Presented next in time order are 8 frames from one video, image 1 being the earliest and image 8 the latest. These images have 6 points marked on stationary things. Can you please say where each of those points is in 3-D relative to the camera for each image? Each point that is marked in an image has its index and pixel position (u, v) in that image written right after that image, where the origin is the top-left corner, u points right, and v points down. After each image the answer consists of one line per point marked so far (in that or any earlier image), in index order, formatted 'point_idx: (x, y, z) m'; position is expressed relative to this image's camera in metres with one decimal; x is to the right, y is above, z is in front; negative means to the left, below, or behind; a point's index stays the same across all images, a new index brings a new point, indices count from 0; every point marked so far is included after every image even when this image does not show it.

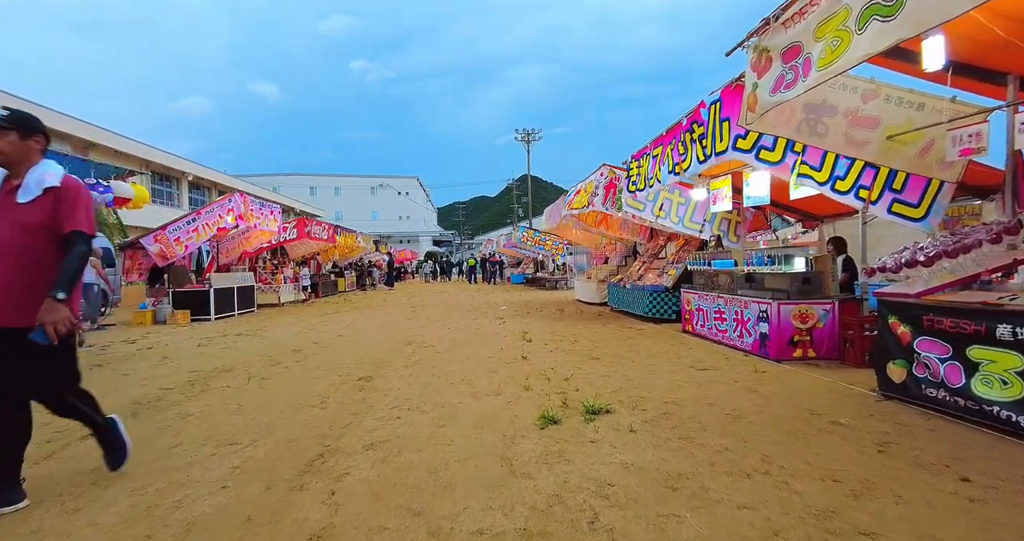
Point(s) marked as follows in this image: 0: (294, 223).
0: (-7.9, +1.7, +14.1) m
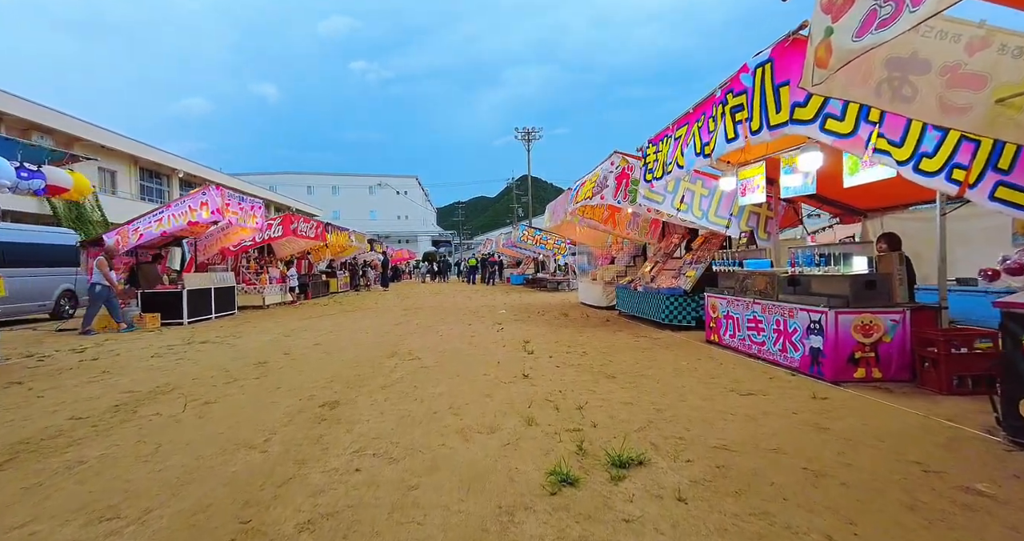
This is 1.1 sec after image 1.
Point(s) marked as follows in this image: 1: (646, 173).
0: (-7.9, +1.7, +13.3) m
1: (+2.1, +1.4, +5.8) m
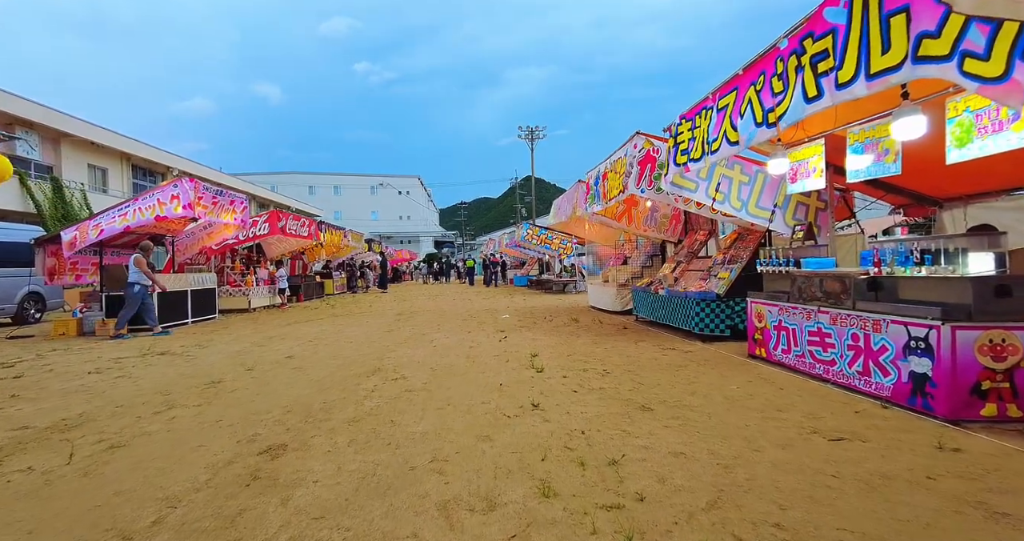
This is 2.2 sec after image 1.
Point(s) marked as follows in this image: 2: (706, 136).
0: (-7.8, +1.7, +12.5) m
1: (+2.2, +1.4, +4.9) m
2: (+2.2, +1.5, +4.3) m
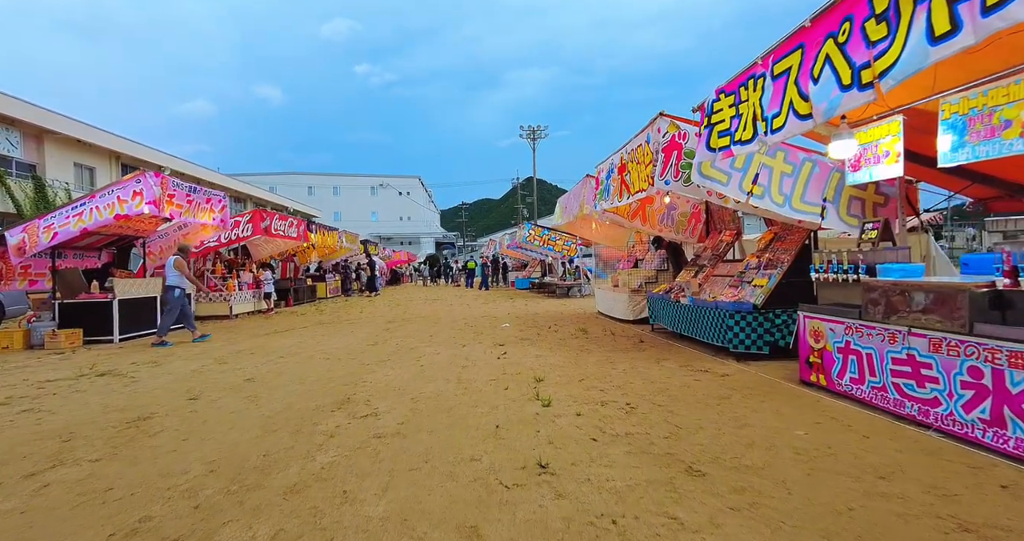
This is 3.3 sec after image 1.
0: (-7.8, +1.6, +11.6) m
1: (+2.2, +1.3, +4.0) m
2: (+2.2, +1.4, +3.5) m
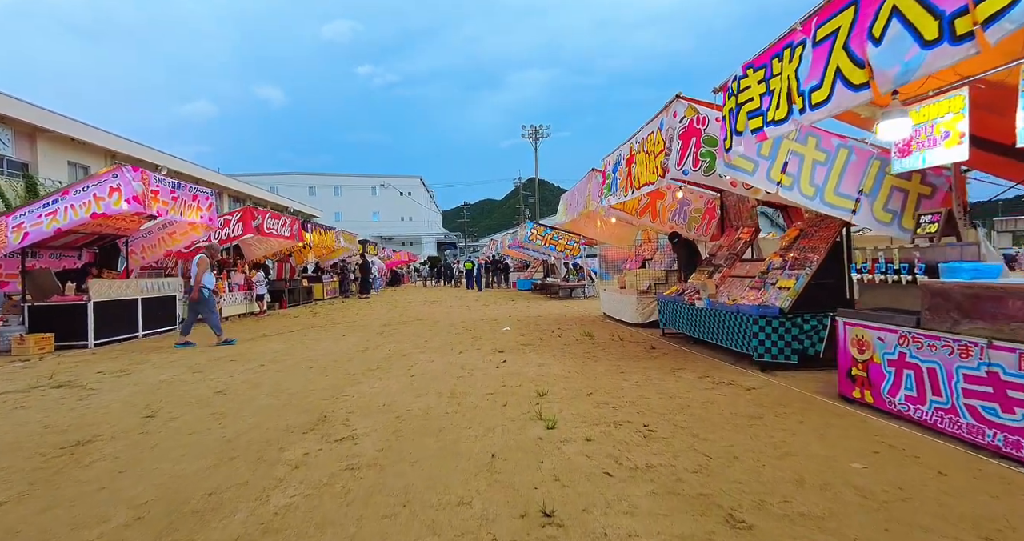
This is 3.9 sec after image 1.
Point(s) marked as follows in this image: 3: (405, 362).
0: (-7.7, +1.6, +11.2) m
1: (+2.2, +1.3, +3.5) m
2: (+2.2, +1.4, +3.0) m
3: (-1.5, -1.3, +5.6) m
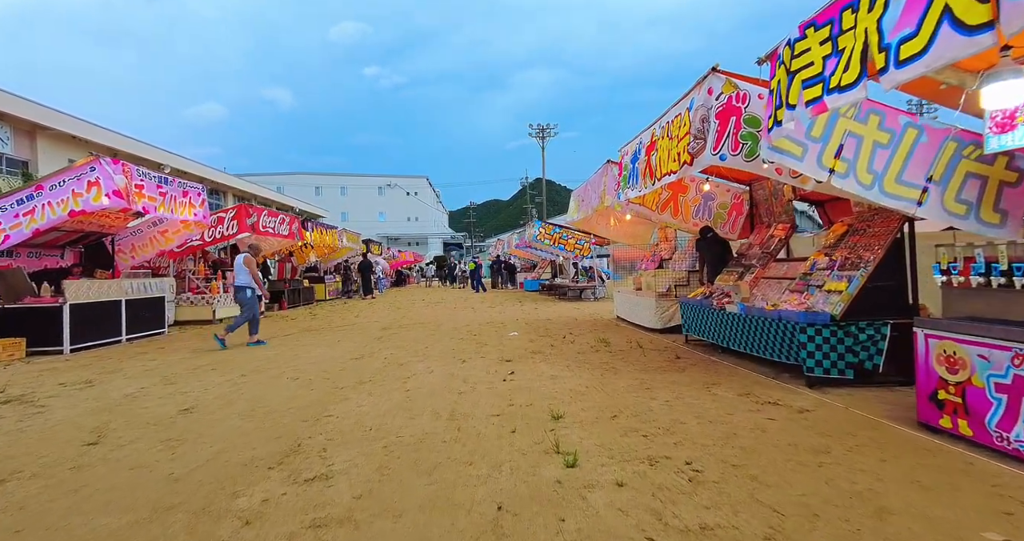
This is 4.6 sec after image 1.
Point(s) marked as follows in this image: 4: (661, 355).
0: (-7.5, +1.6, +10.7) m
1: (+2.2, +1.3, +2.9) m
2: (+2.3, +1.4, +2.3) m
3: (-1.4, -1.3, +5.0) m
4: (+2.1, -1.2, +5.6) m
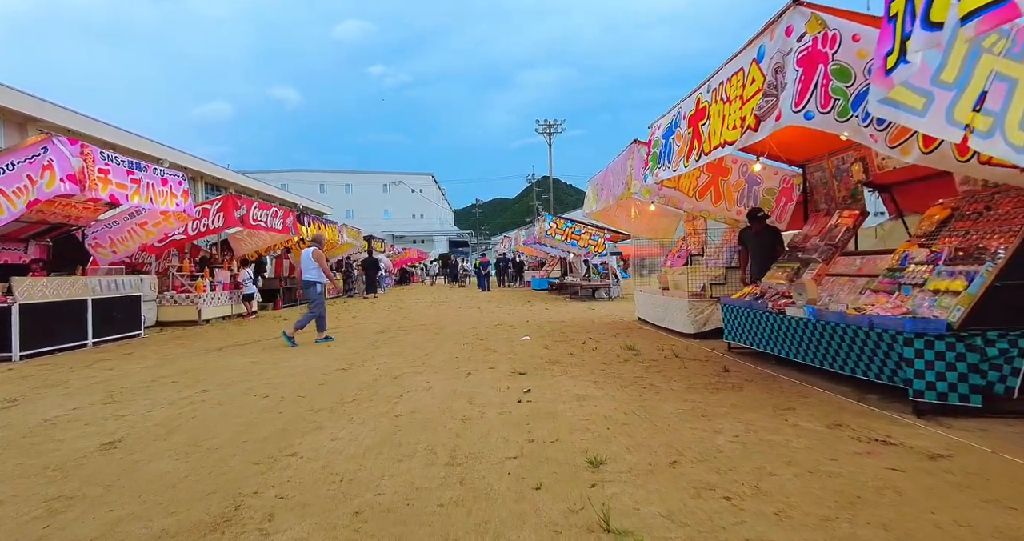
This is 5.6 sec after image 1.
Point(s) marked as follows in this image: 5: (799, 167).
0: (-7.3, +1.7, +9.9) m
1: (+2.4, +1.4, +1.9) m
2: (+2.4, +1.5, +1.4) m
3: (-1.2, -1.2, +4.1) m
4: (+2.3, -1.1, +4.7) m
5: (+4.2, +1.5, +5.7) m
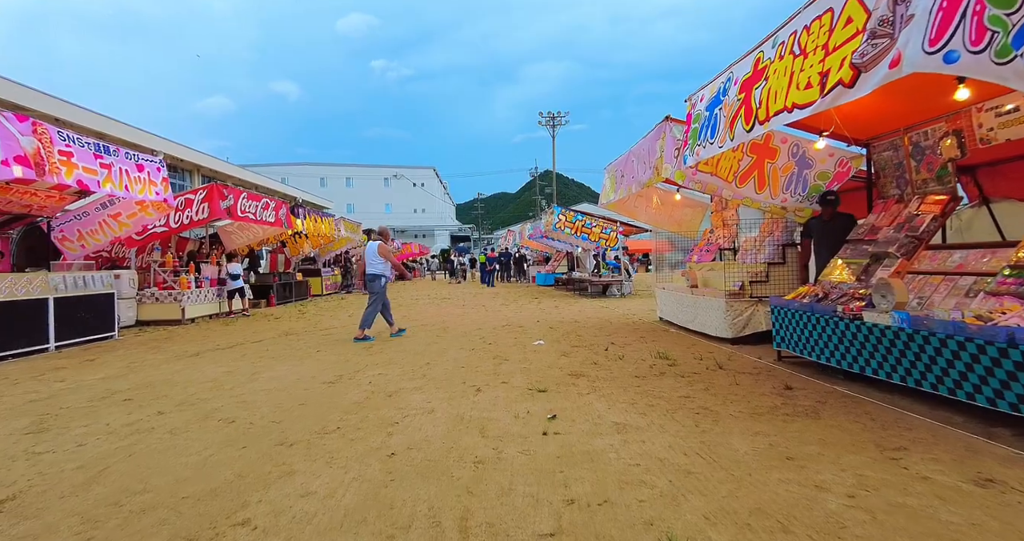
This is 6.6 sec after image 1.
0: (-7.1, +1.8, +9.2) m
1: (+2.5, +1.4, +1.1) m
2: (+2.6, +1.4, +0.6) m
3: (-1.1, -1.2, +3.4) m
4: (+2.5, -1.1, +3.9) m
5: (+4.4, +1.5, +4.9) m
